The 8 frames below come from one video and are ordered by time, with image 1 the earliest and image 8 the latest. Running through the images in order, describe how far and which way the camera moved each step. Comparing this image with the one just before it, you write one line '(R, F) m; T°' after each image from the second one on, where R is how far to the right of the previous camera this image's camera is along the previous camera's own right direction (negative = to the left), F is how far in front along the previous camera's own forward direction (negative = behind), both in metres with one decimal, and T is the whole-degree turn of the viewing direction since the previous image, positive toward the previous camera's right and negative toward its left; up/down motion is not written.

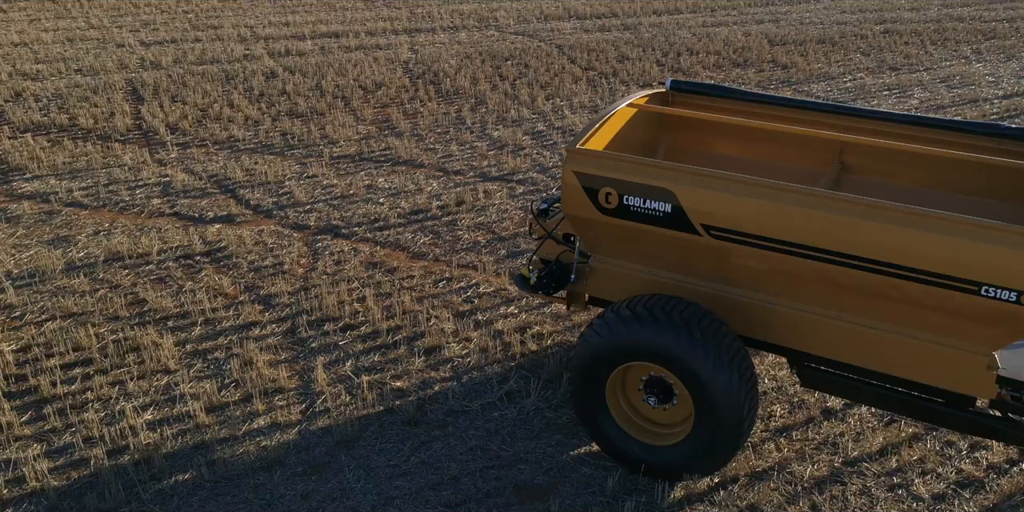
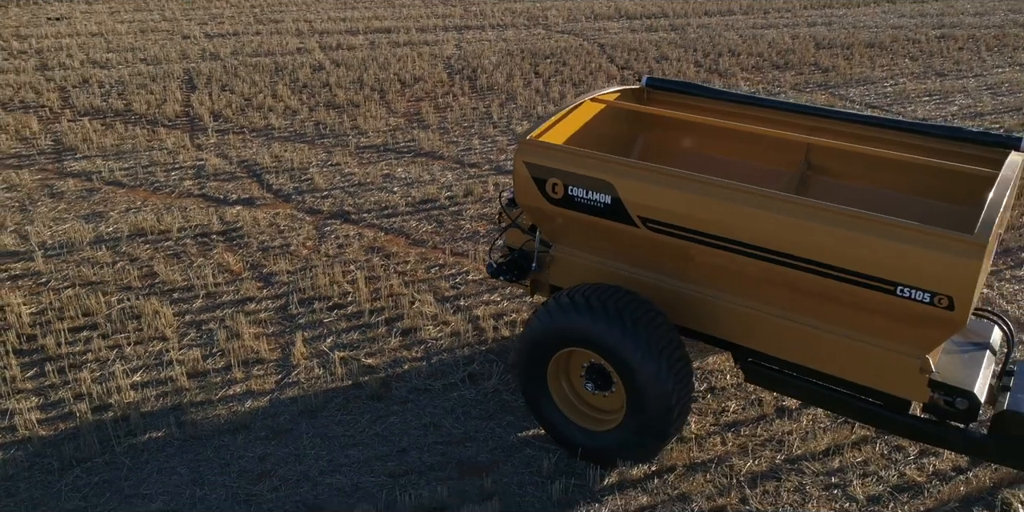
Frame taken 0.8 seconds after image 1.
(+0.6, -0.1) m; -5°
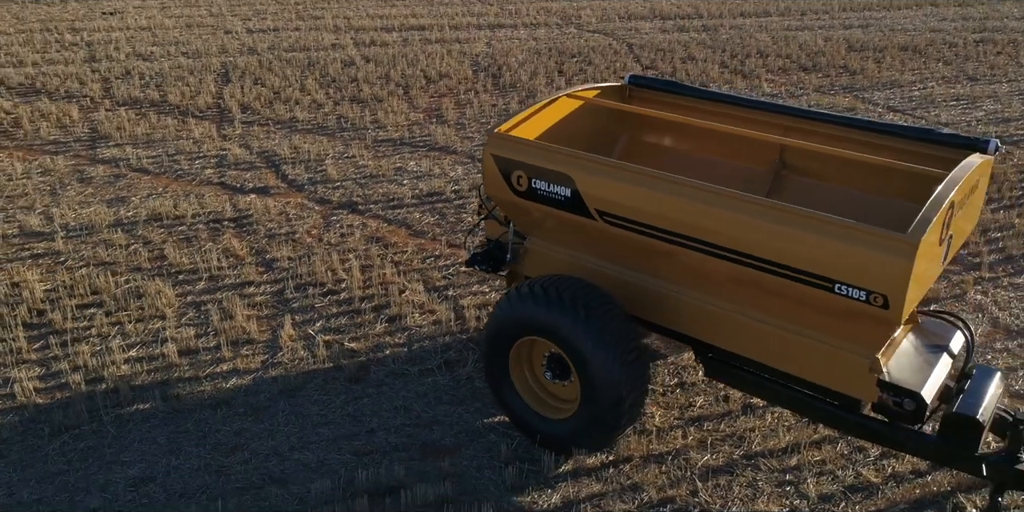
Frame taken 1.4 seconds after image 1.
(+0.4, -0.1) m; -4°
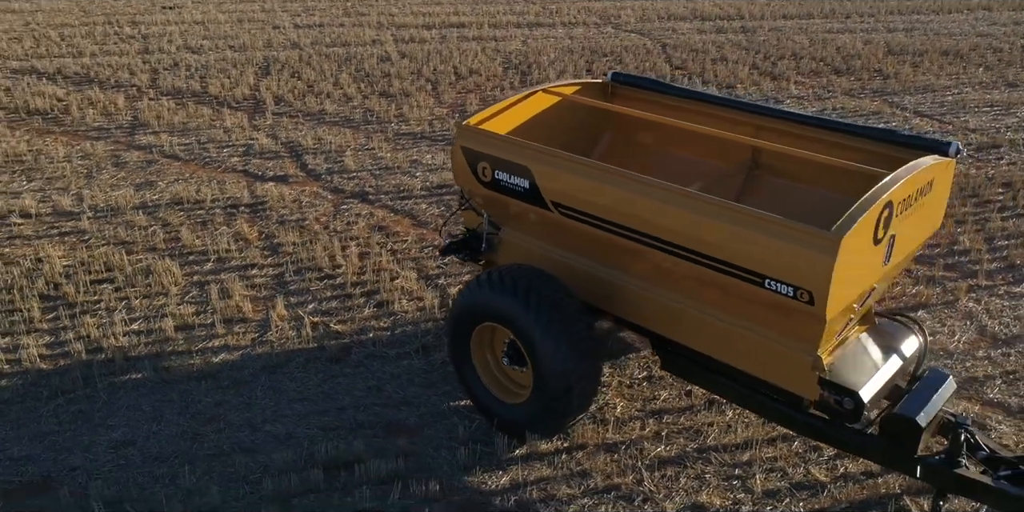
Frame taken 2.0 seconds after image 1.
(+0.5, -0.1) m; -4°
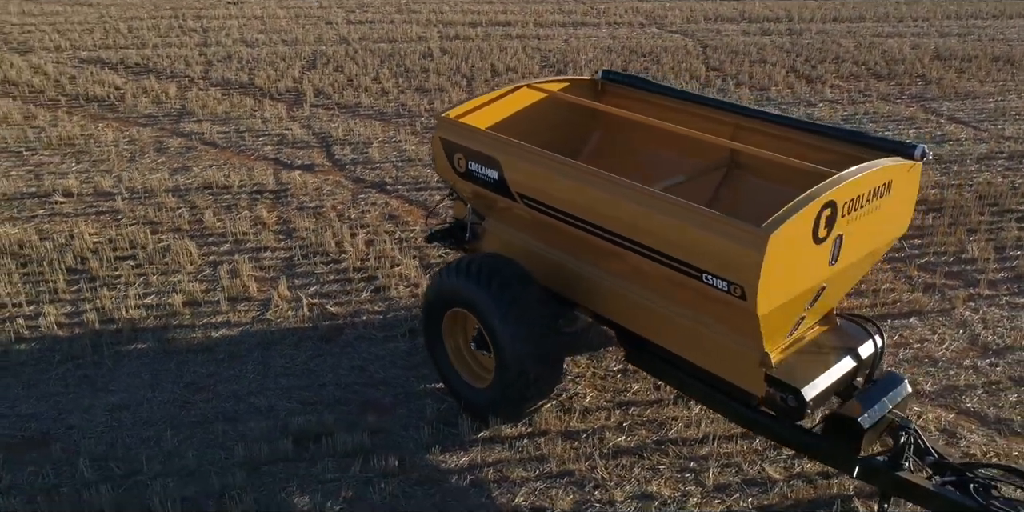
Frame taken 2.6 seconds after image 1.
(+0.5, -0.1) m; -5°
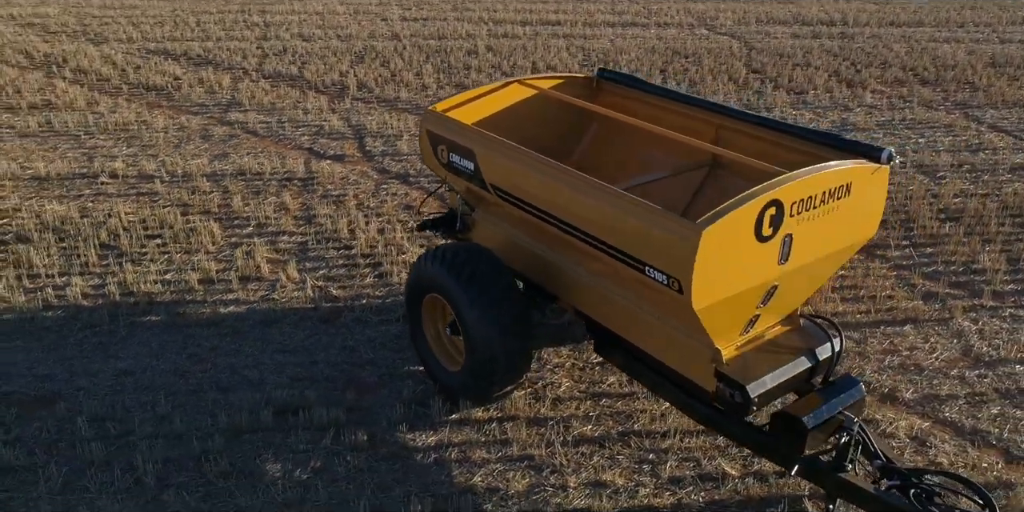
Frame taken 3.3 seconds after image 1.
(+0.5, -0.1) m; -5°
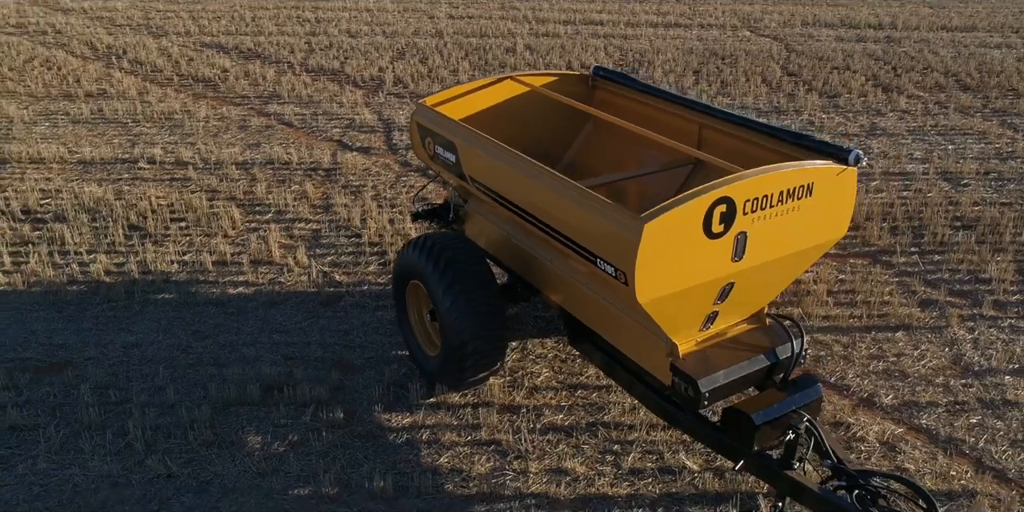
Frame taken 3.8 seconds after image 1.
(+0.5, -0.1) m; -4°
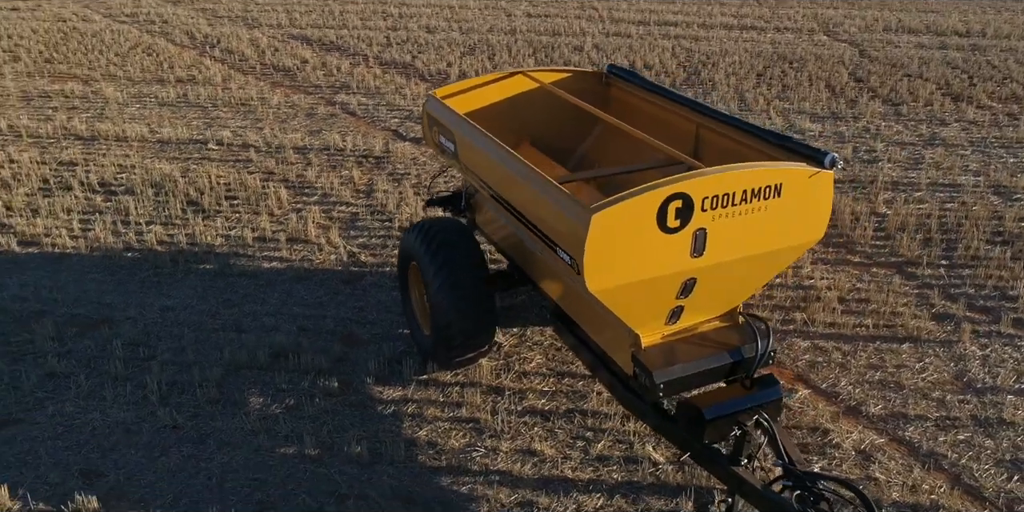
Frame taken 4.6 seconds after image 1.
(+0.6, -0.1) m; -7°
